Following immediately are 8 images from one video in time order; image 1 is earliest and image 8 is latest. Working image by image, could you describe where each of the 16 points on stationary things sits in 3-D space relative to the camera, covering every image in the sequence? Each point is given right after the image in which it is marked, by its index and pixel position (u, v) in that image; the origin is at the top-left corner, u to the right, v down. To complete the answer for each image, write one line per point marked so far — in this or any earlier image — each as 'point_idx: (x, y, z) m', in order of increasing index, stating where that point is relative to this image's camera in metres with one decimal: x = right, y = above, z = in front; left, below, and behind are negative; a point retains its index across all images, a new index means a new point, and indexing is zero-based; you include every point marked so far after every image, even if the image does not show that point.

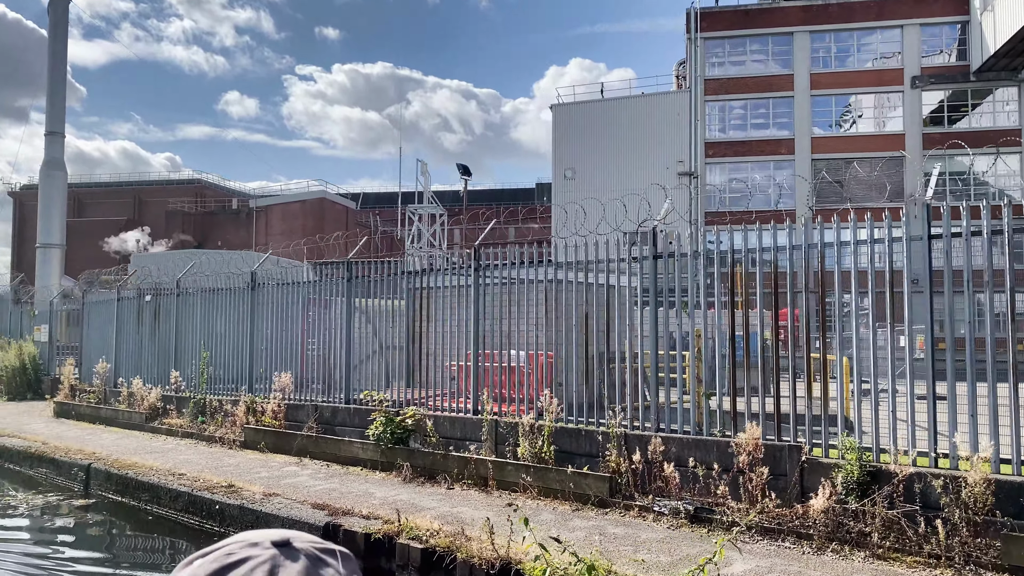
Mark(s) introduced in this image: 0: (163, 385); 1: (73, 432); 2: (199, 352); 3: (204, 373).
0: (-5.0, -1.4, +12.4) m
1: (-6.1, -2.0, +11.9) m
2: (-4.2, -0.9, +11.8) m
3: (-4.2, -1.1, +11.7) m
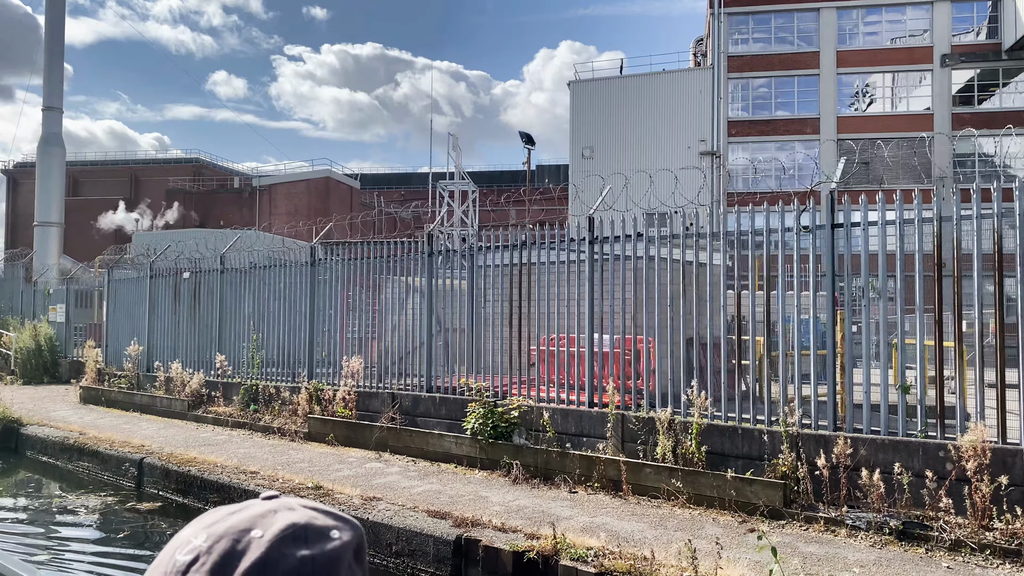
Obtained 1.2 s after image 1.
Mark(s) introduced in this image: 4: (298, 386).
0: (-4.1, -1.0, +11.4) m
1: (-5.2, -1.7, +10.9) m
2: (-3.3, -0.6, +10.8) m
3: (-3.2, -0.8, +10.7) m
4: (-2.4, -1.1, +9.7) m
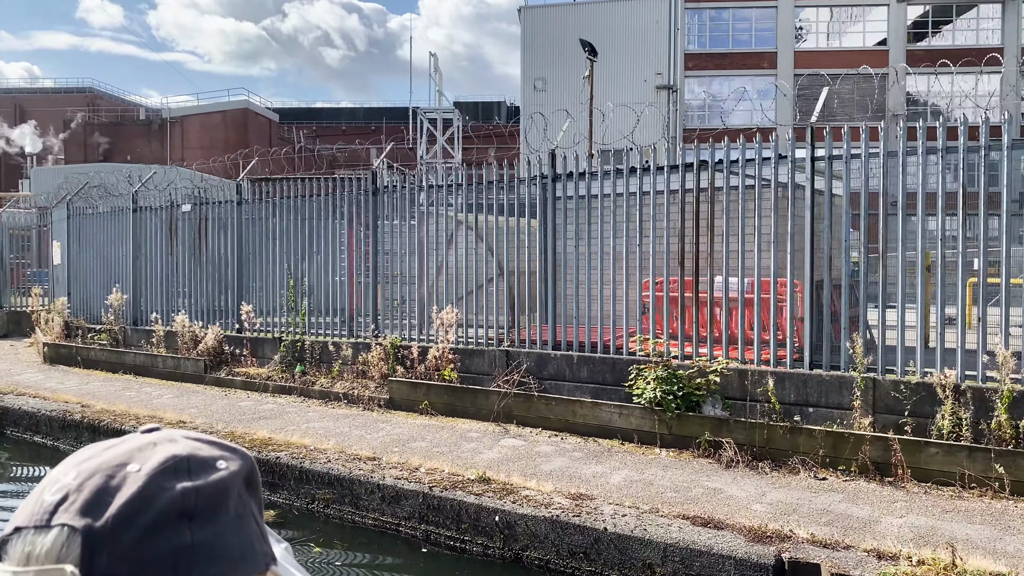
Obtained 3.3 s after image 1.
0: (-3.2, -0.3, +9.5) m
1: (-4.3, -1.0, +8.9) m
2: (-2.4, +0.1, +8.9) m
3: (-2.3, -0.2, +8.9) m
4: (-1.4, -0.5, +8.0) m
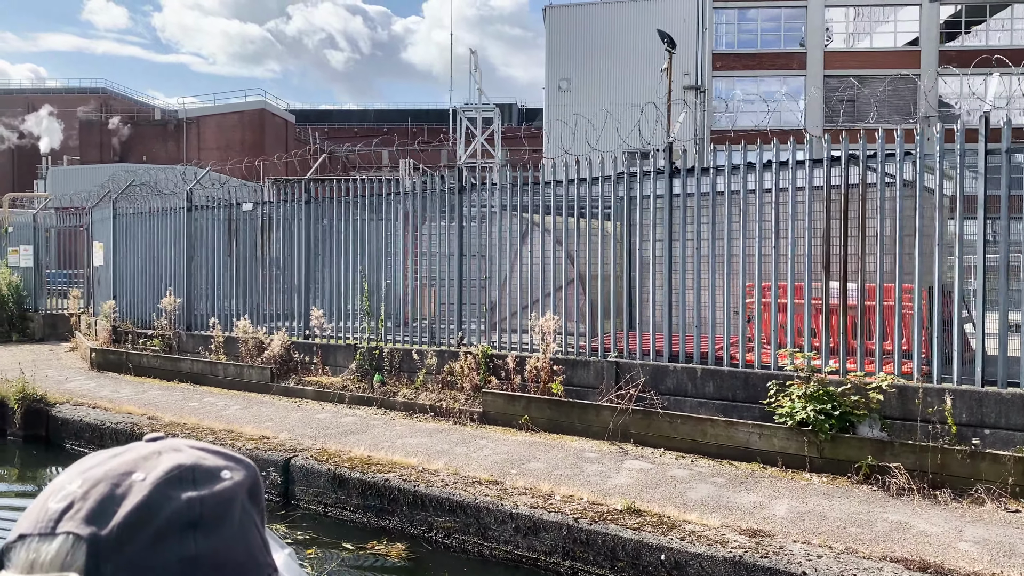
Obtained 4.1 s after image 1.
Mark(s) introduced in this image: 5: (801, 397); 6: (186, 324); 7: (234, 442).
0: (-2.4, -0.4, +9.0) m
1: (-3.4, -1.1, +8.4) m
2: (-1.5, 0.0, +8.4) m
3: (-1.5, -0.2, +8.3) m
4: (-0.5, -0.5, +7.4) m
5: (+1.8, -0.7, +5.3) m
6: (-3.8, -0.4, +10.0) m
7: (-2.0, -1.1, +6.3) m
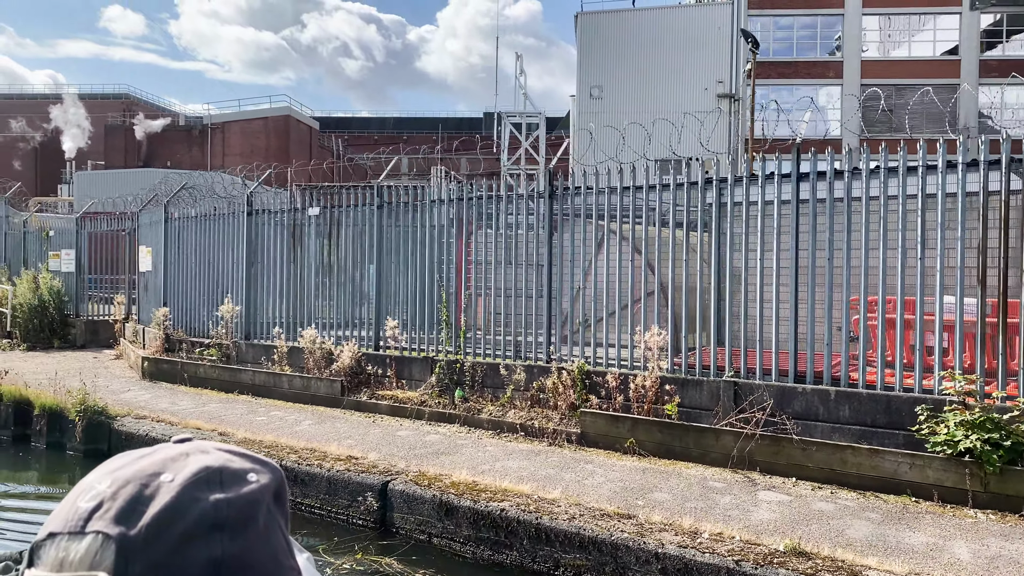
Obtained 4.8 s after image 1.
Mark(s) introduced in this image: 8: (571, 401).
0: (-1.6, -0.5, +8.5) m
1: (-2.6, -1.2, +8.0) m
2: (-0.7, -0.1, +8.0) m
3: (-0.7, -0.3, +7.9) m
4: (+0.2, -0.6, +7.0) m
5: (+2.5, -0.8, +4.8) m
6: (-3.0, -0.5, +9.5) m
7: (-1.3, -1.2, +5.9) m
8: (+0.5, -0.9, +6.5) m
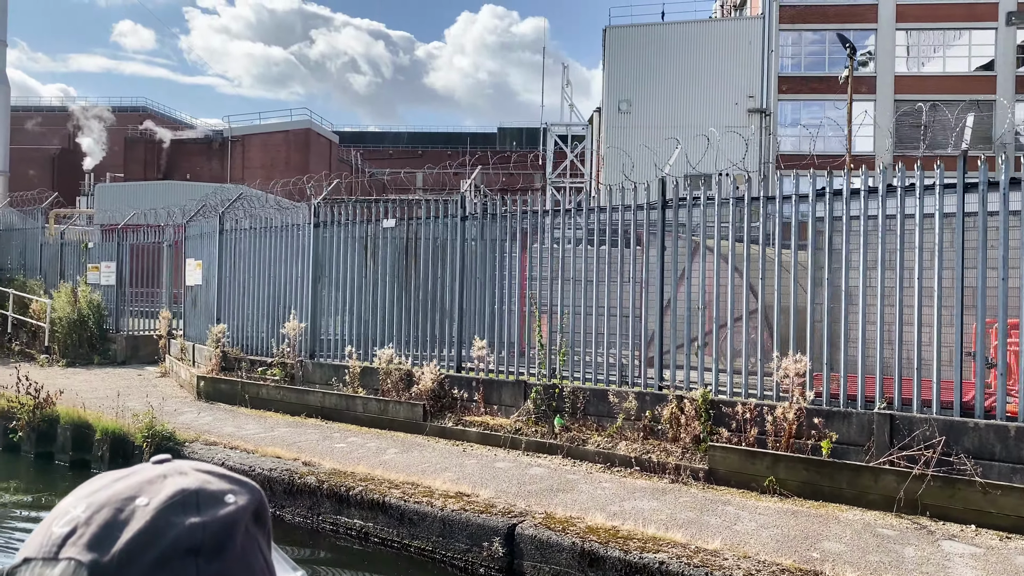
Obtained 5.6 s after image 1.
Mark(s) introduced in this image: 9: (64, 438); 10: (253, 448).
0: (-0.7, -0.6, +8.0) m
1: (-1.8, -1.3, +7.4) m
2: (+0.1, -0.2, +7.4) m
3: (+0.1, -0.4, +7.3) m
4: (+1.1, -0.8, +6.4) m
5: (+3.3, -0.9, +4.2) m
6: (-2.1, -0.7, +9.0) m
7: (-0.5, -1.3, +5.3) m
8: (+1.3, -1.0, +5.9) m
9: (-4.0, -1.3, +7.6) m
10: (-2.2, -1.3, +7.0) m
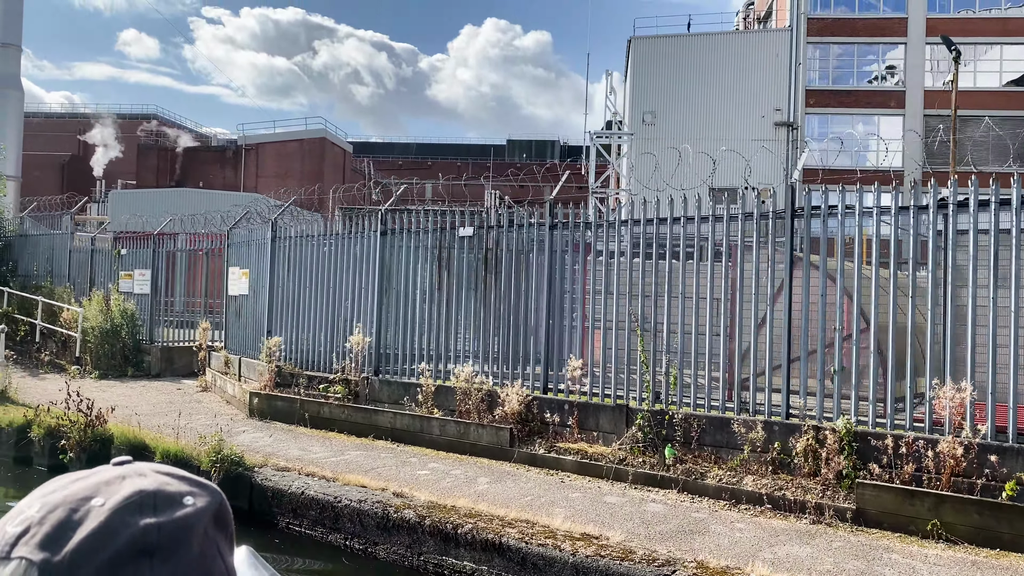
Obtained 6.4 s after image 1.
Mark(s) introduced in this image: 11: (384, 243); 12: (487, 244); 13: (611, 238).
0: (0.0, -0.7, +7.4) m
1: (-1.1, -1.4, +6.8) m
2: (+0.9, -0.3, +6.8) m
3: (+0.9, -0.6, +6.7) m
4: (+1.8, -0.9, +5.8) m
5: (+4.1, -1.0, +3.6) m
6: (-1.4, -0.8, +8.4) m
7: (+0.2, -1.4, +4.7) m
8: (+2.0, -1.1, +5.3) m
9: (-3.2, -1.4, +7.0) m
10: (-1.4, -1.4, +6.4) m
11: (-1.3, +0.4, +8.5) m
12: (-0.3, +0.4, +7.7) m
13: (+0.8, +0.4, +6.9) m
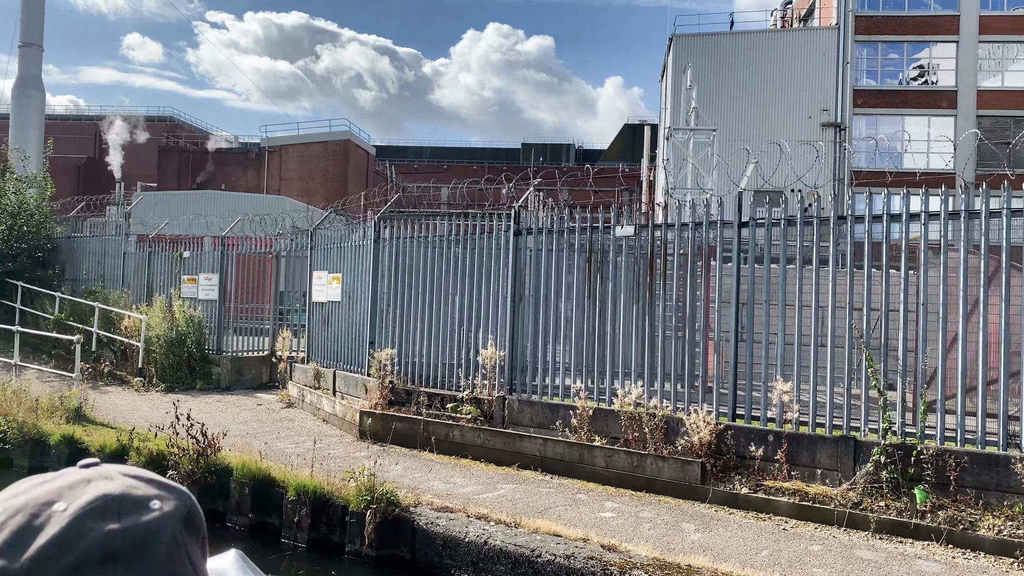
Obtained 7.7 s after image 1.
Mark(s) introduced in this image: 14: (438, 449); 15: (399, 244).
0: (+1.3, -0.8, +6.4) m
1: (+0.3, -1.5, +5.8) m
2: (+2.2, -0.4, +5.8) m
3: (+2.2, -0.6, +5.7) m
4: (+3.1, -0.9, +4.8) m
5: (+5.4, -1.1, +2.6) m
6: (0.0, -0.8, +7.4) m
7: (+1.5, -1.5, +3.7) m
8: (+3.3, -1.2, +4.3) m
9: (-1.9, -1.5, +6.0) m
10: (-0.1, -1.4, +5.4) m
11: (0.0, +0.4, +7.5) m
12: (+1.1, +0.3, +6.7) m
13: (+2.1, +0.3, +5.9) m
14: (-0.7, -1.4, +7.3) m
15: (-1.2, +0.5, +8.7) m
